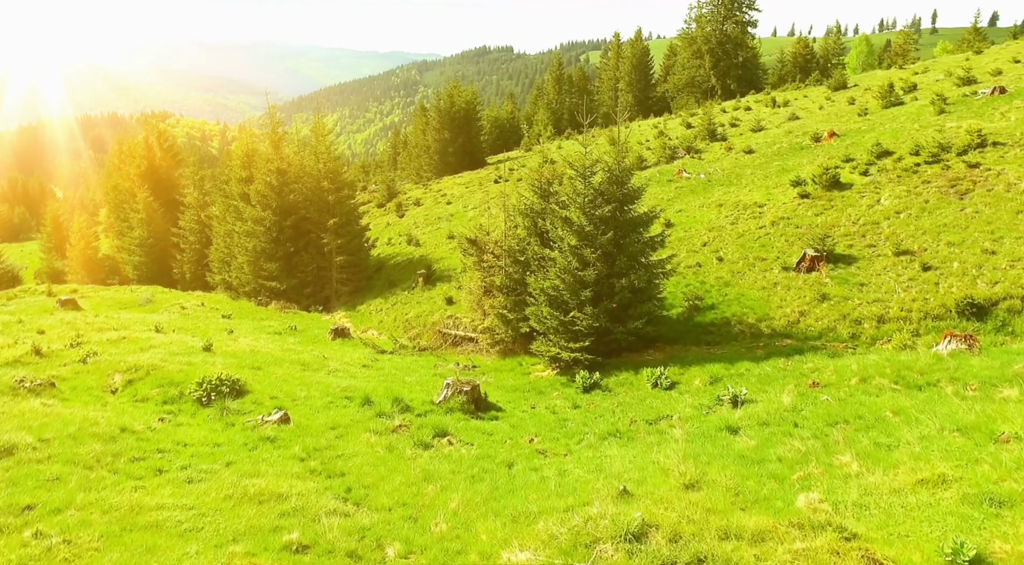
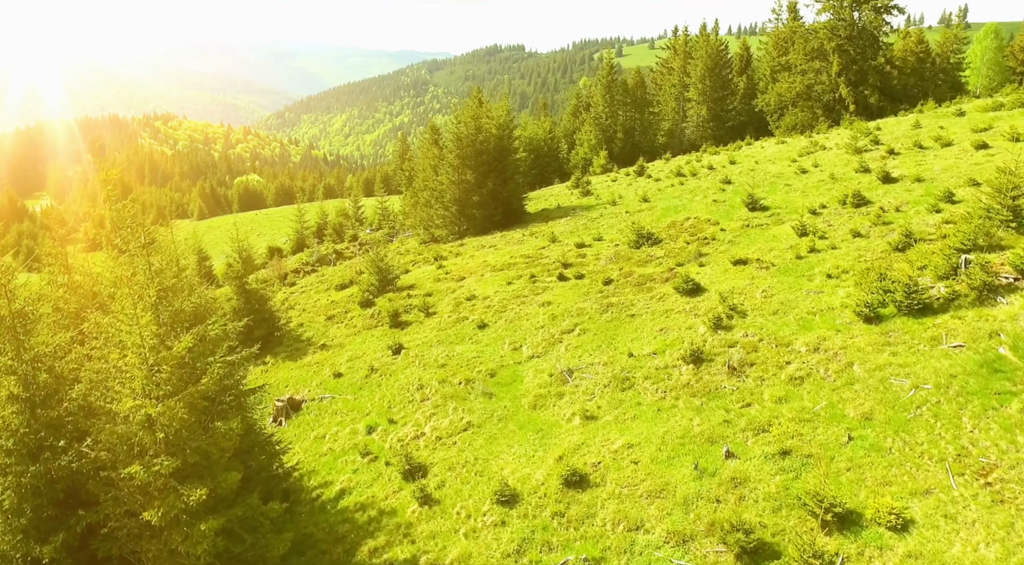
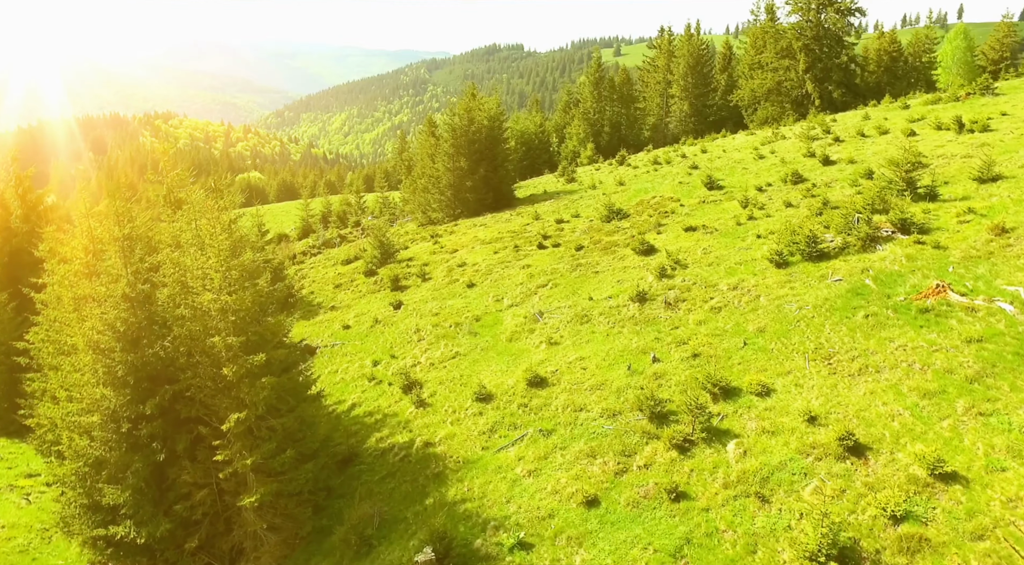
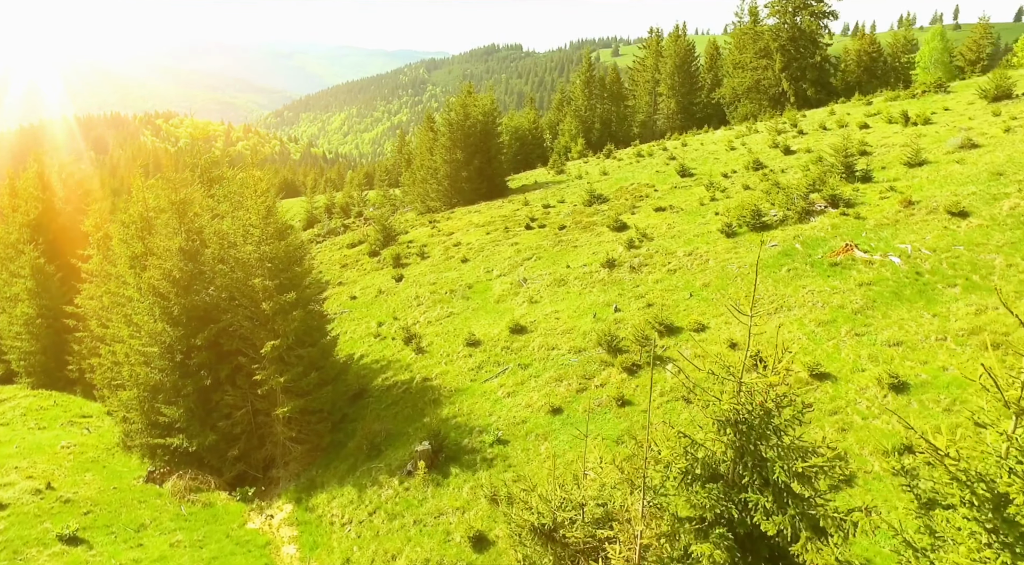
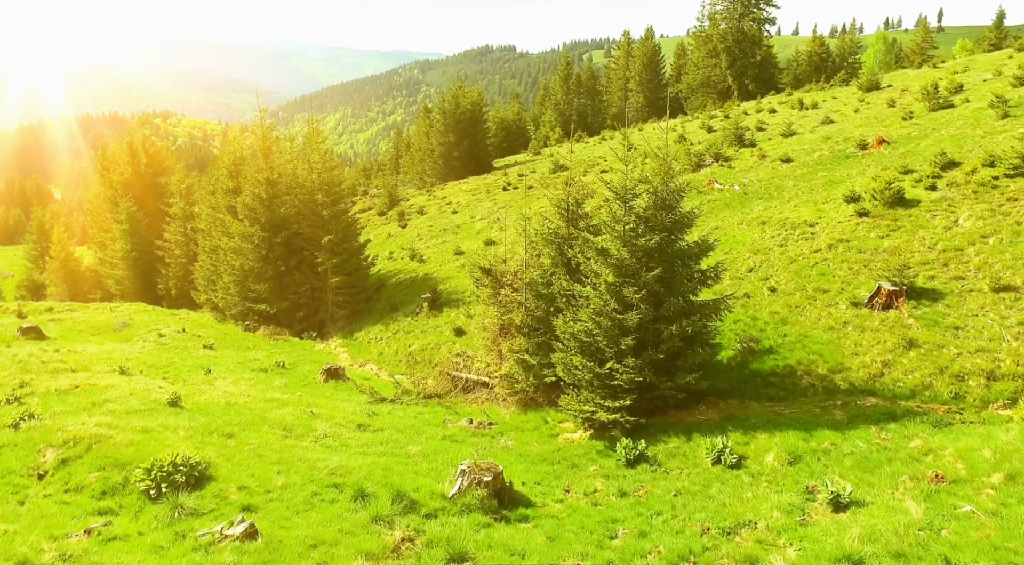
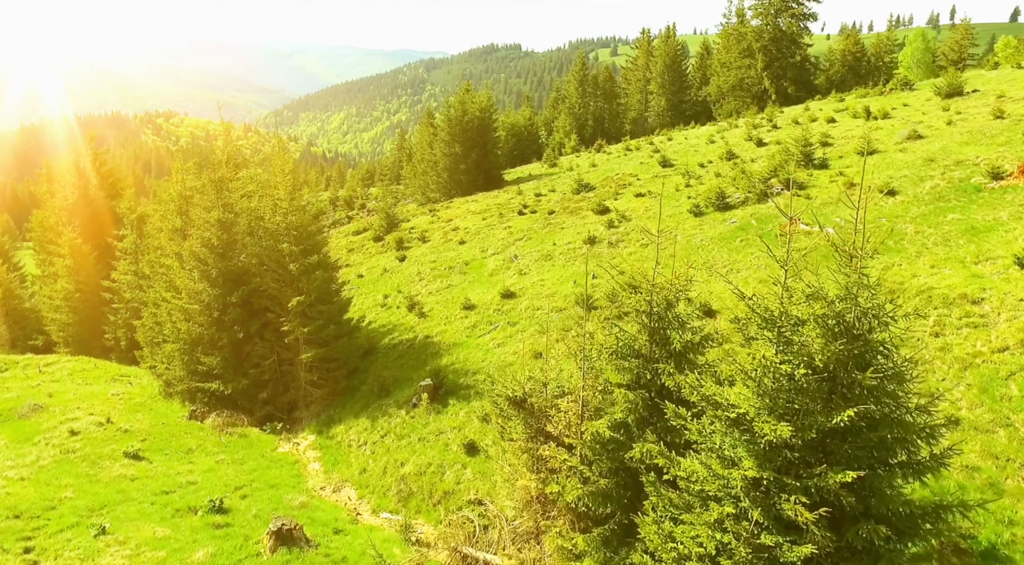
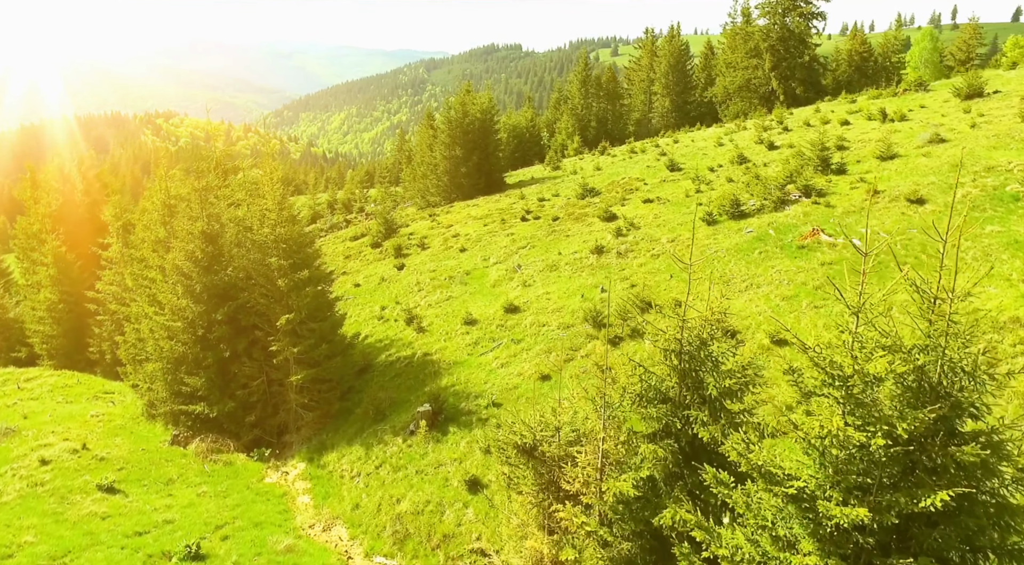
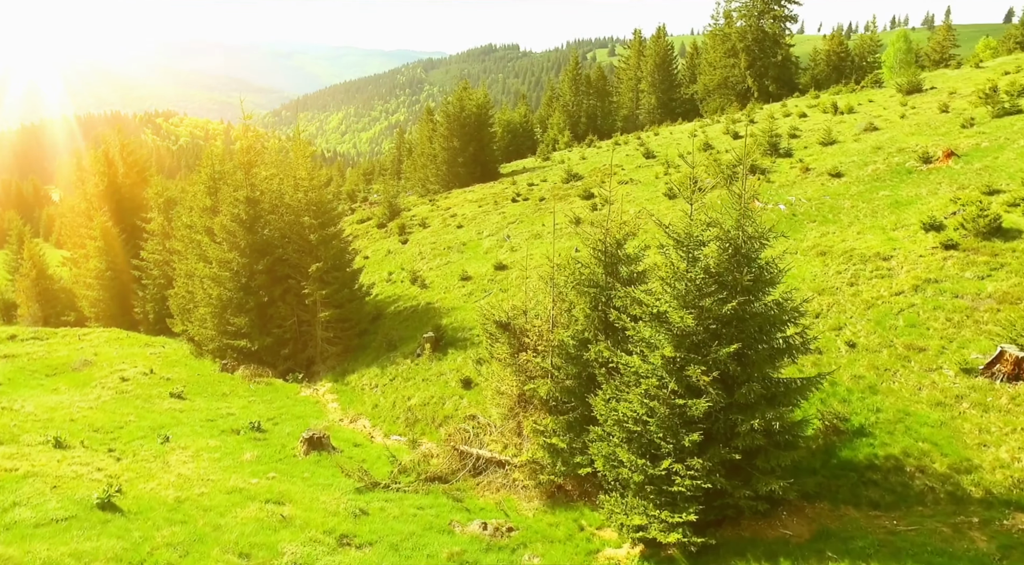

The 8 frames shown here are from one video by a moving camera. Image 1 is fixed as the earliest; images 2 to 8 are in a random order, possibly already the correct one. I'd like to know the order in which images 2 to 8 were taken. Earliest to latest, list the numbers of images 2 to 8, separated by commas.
5, 8, 6, 7, 4, 3, 2
